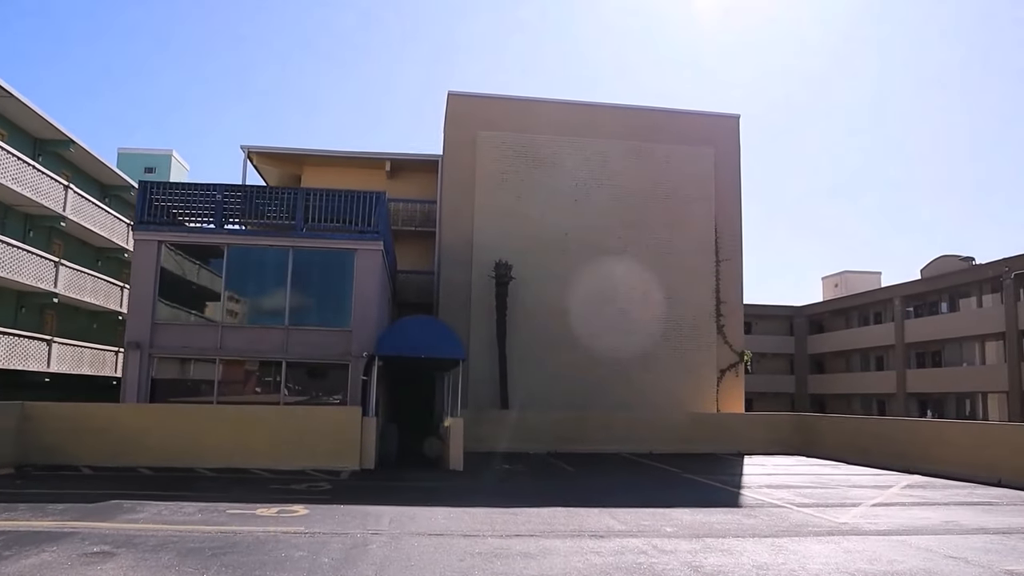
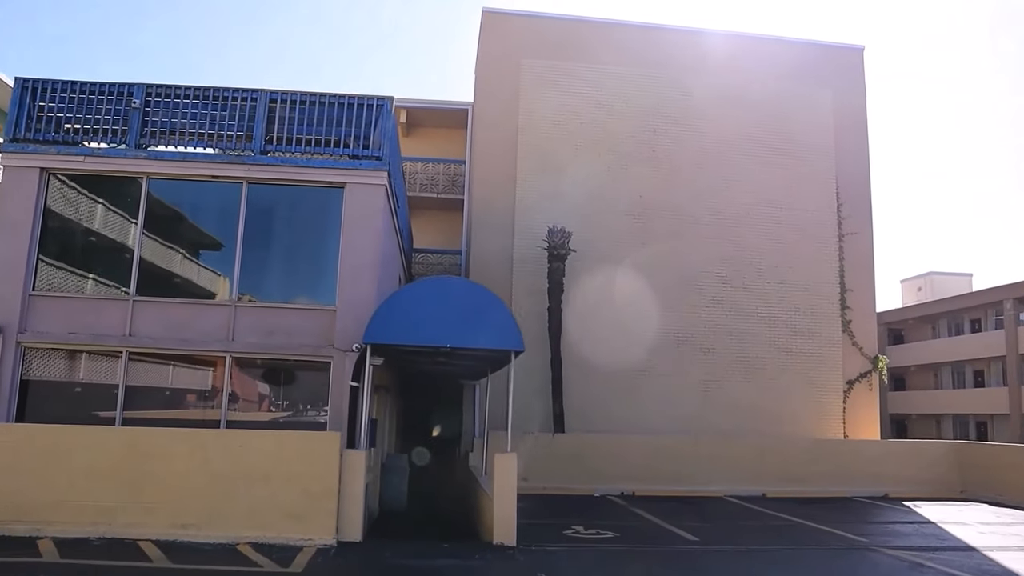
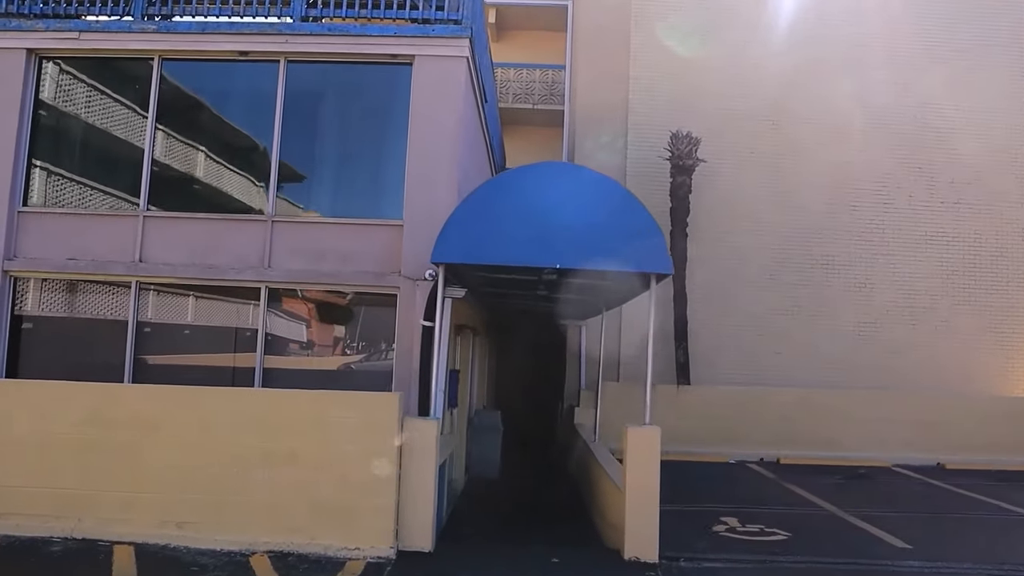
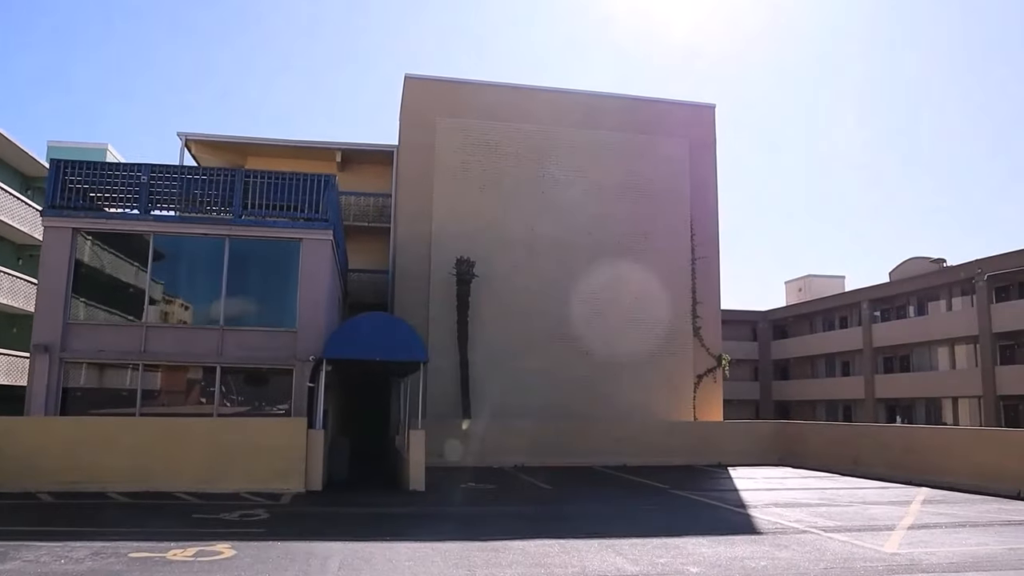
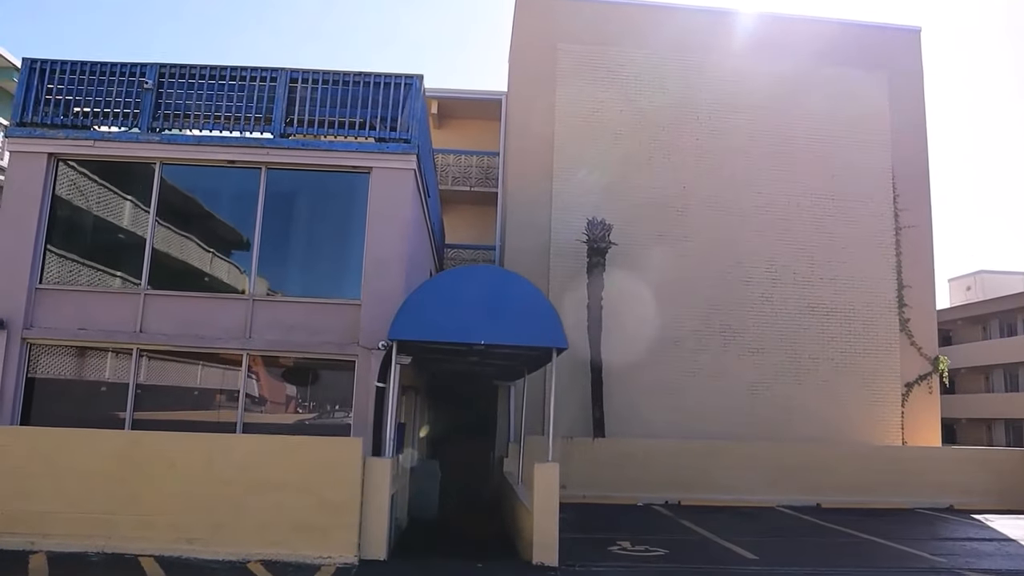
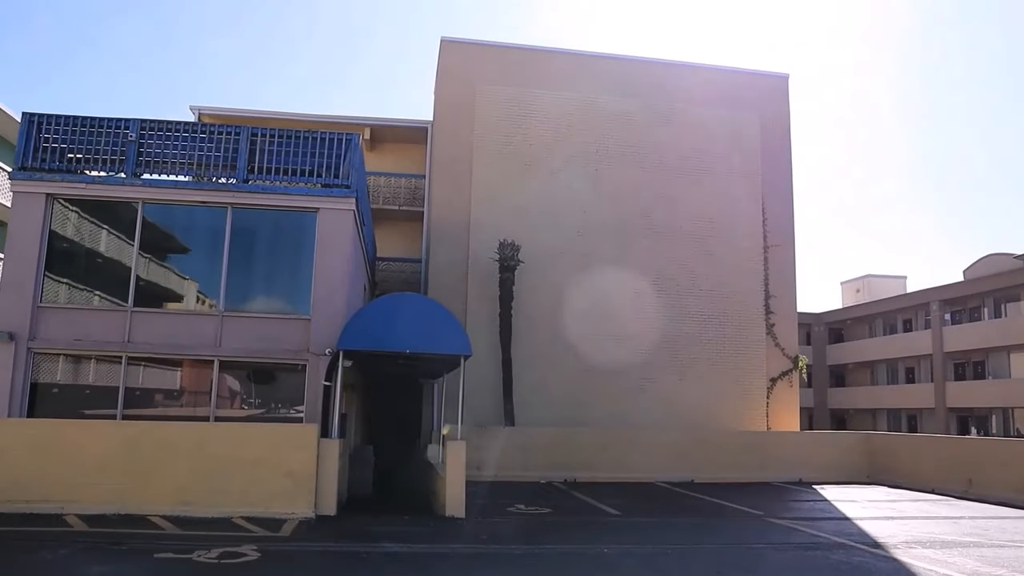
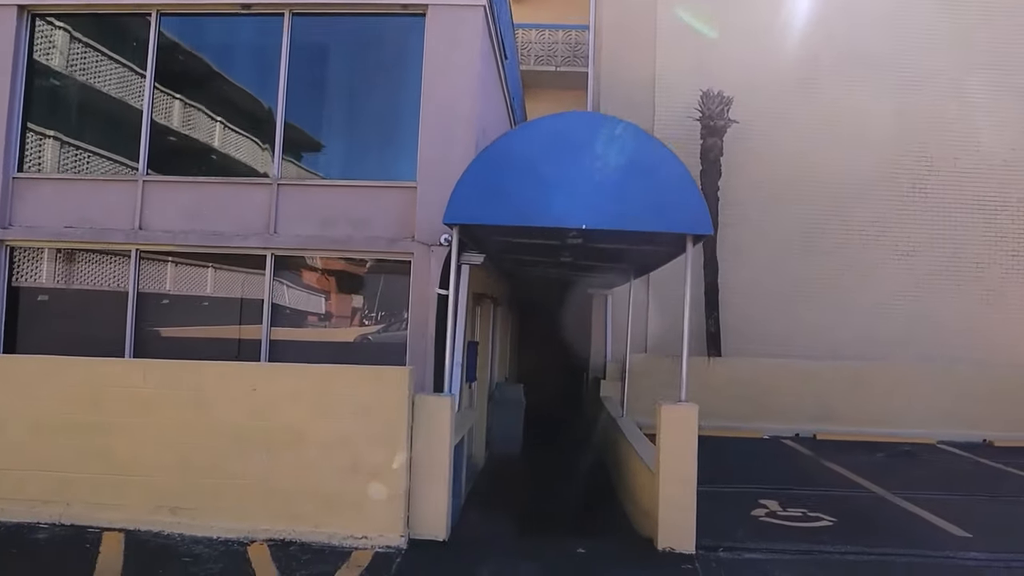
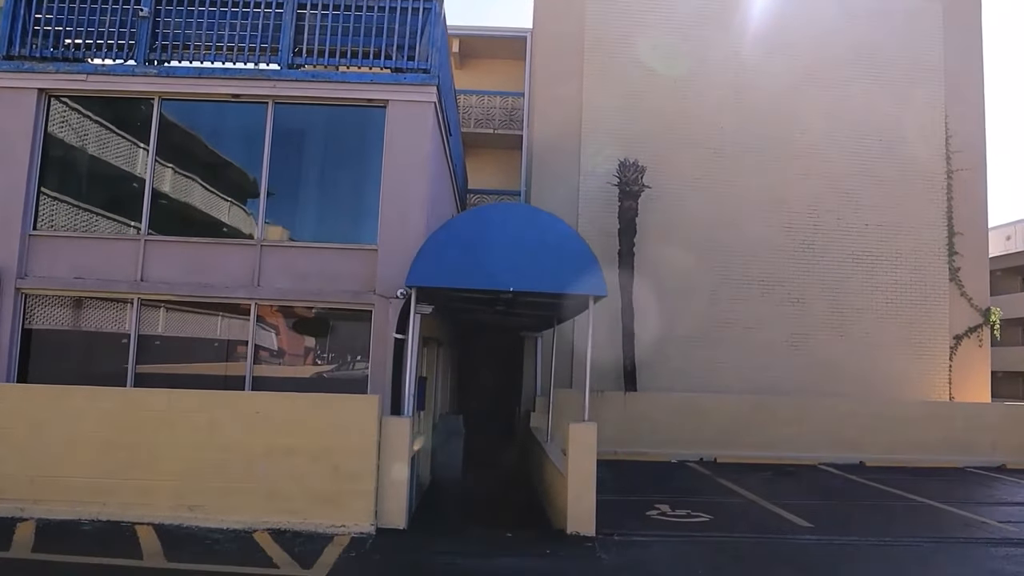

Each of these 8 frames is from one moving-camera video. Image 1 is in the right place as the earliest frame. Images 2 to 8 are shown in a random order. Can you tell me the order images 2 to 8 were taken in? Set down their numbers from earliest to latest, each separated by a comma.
4, 6, 2, 5, 8, 3, 7
